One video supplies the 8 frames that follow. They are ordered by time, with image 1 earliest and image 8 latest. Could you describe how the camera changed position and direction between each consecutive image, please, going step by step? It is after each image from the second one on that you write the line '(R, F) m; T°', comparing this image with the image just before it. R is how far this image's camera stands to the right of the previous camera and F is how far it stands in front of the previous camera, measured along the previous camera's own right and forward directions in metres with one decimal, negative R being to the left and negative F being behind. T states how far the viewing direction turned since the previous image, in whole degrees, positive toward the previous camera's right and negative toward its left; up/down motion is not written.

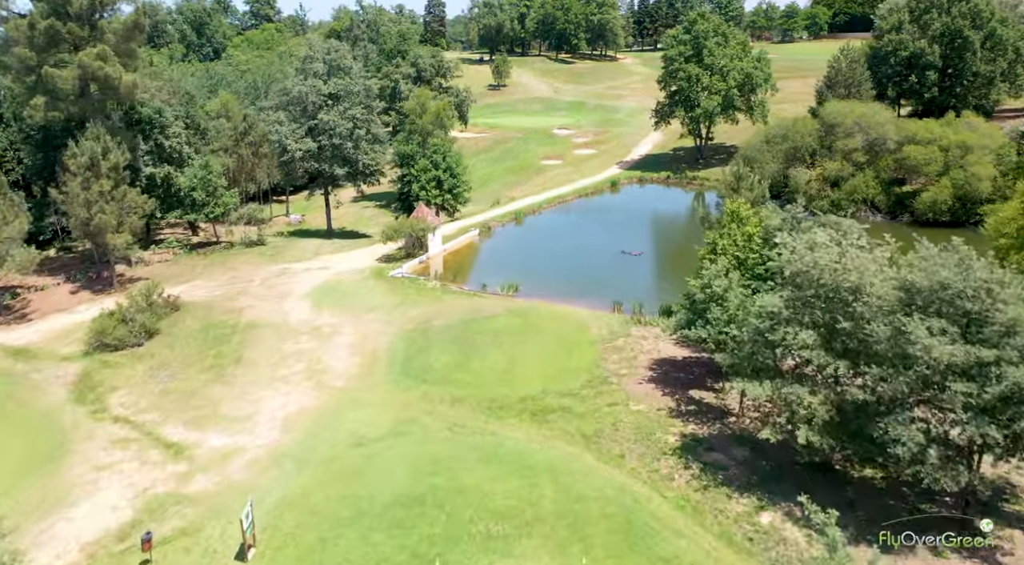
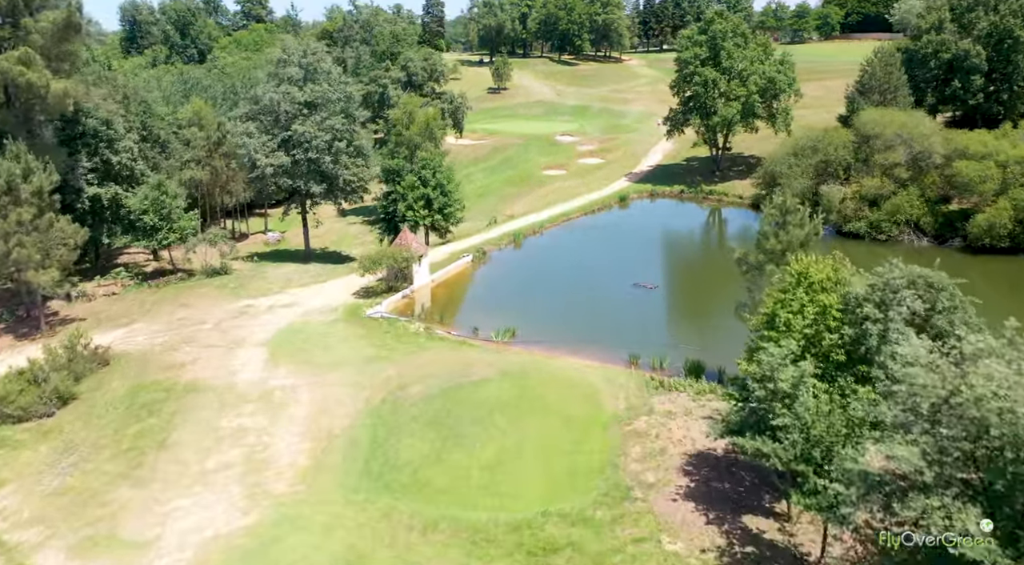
(+0.3, +6.9) m; 0°
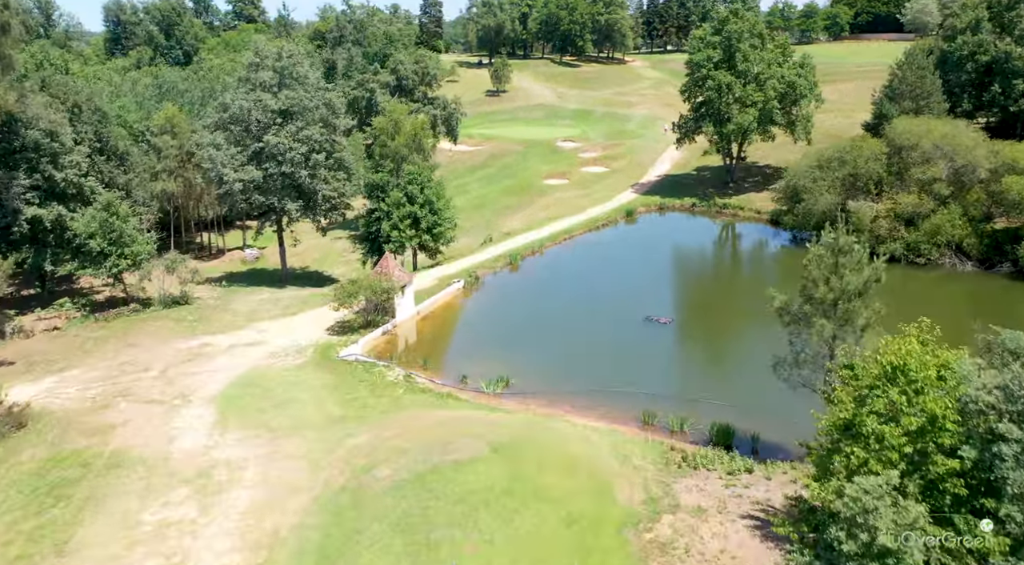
(+0.3, +5.5) m; 0°
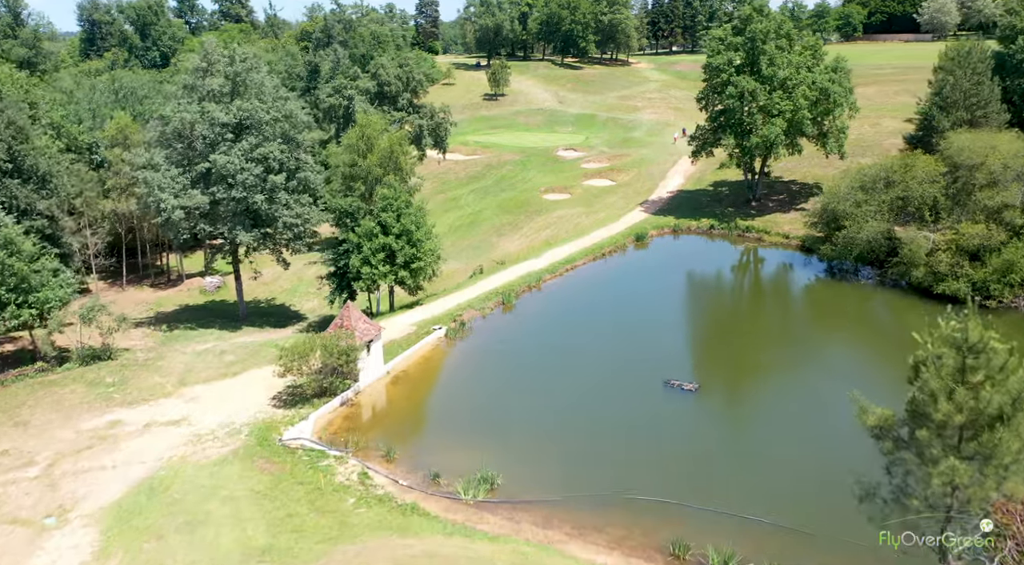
(+0.5, +7.7) m; 0°
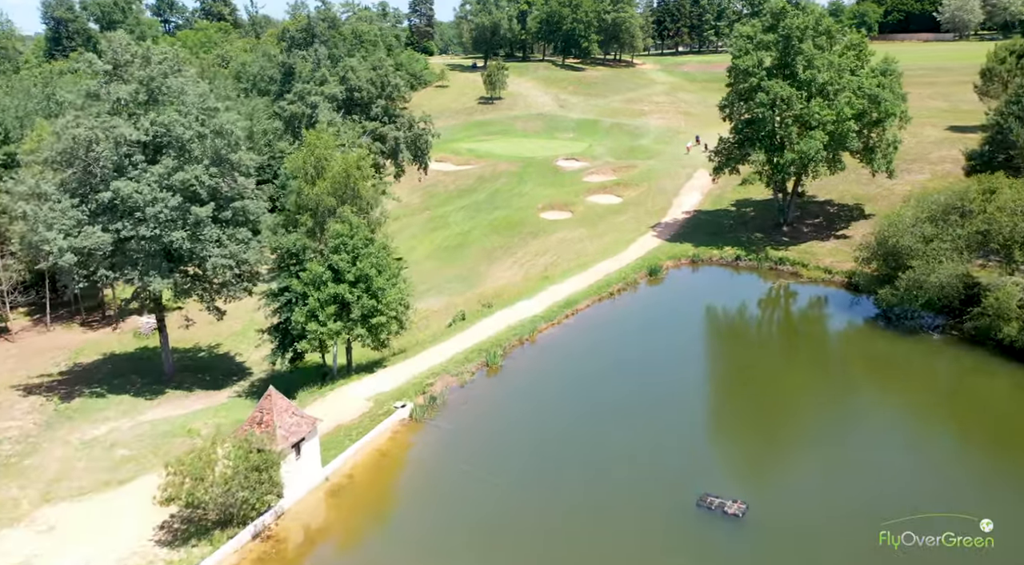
(+0.7, +9.0) m; 0°
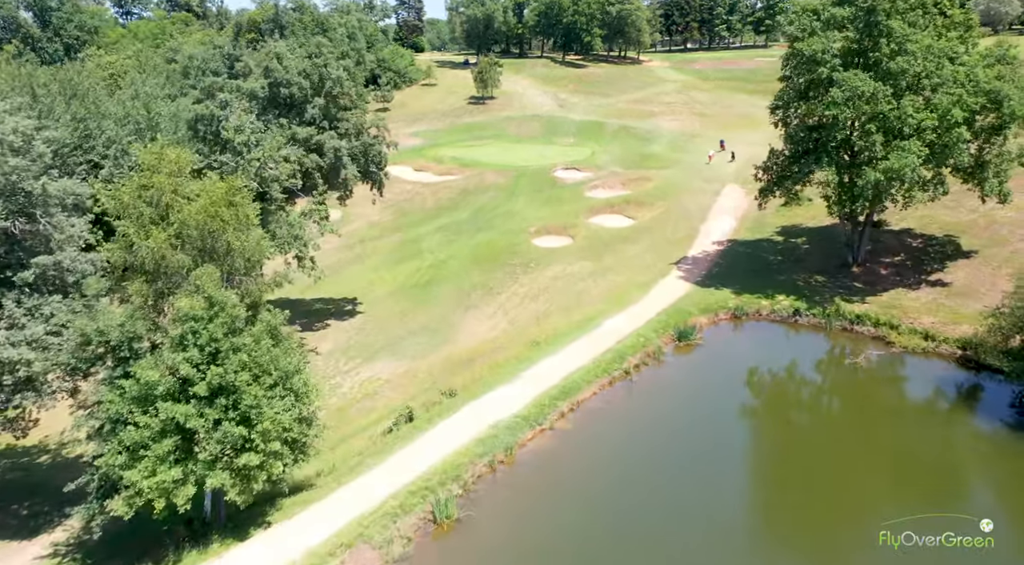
(+1.1, +13.7) m; 0°
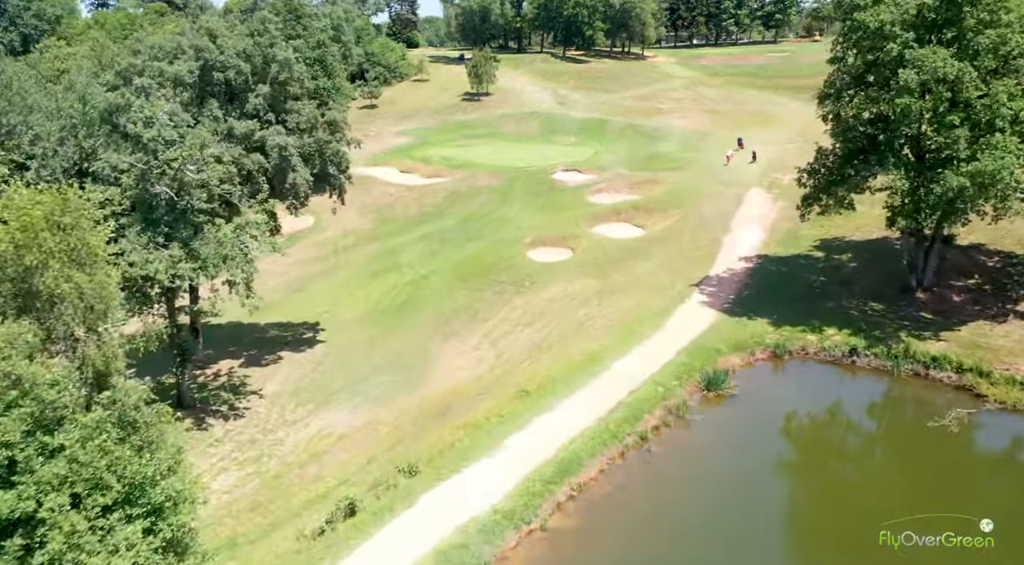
(+0.6, +7.7) m; 0°
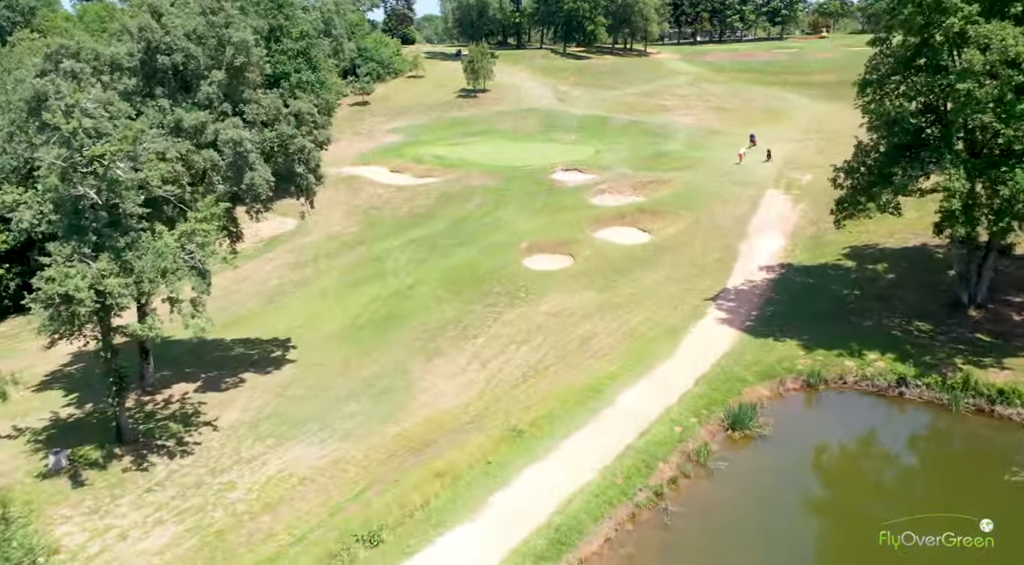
(+0.4, +4.5) m; 0°
